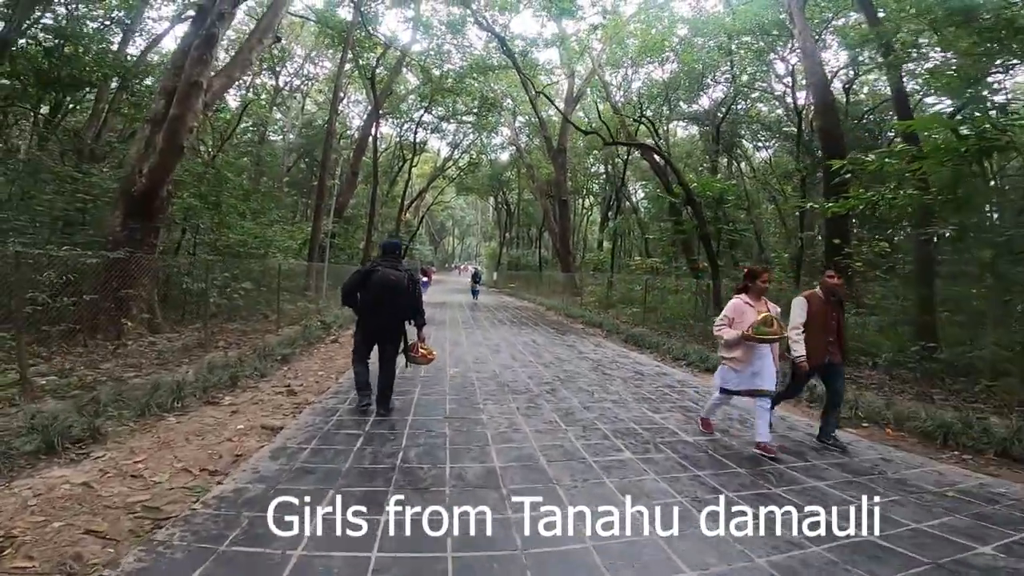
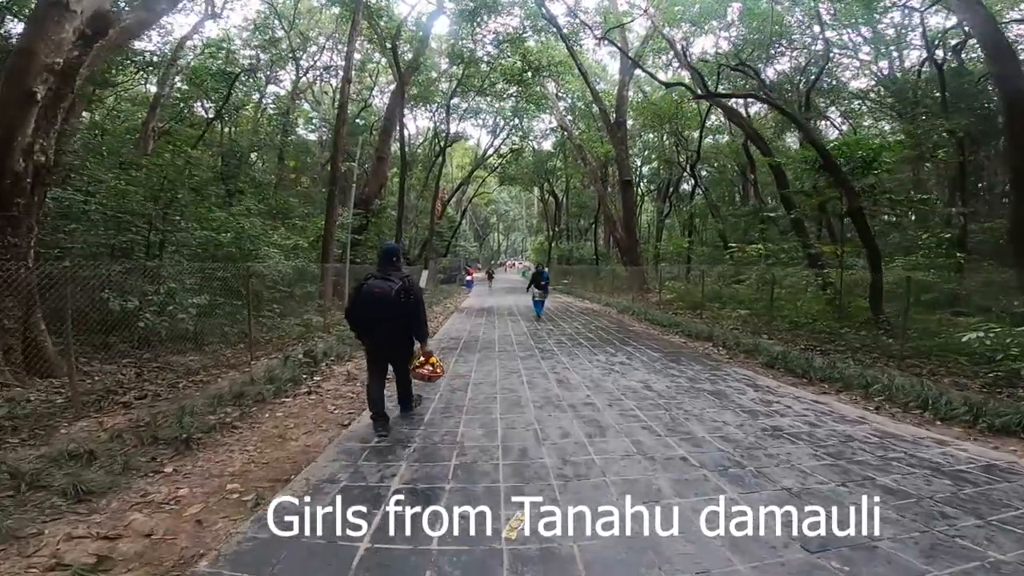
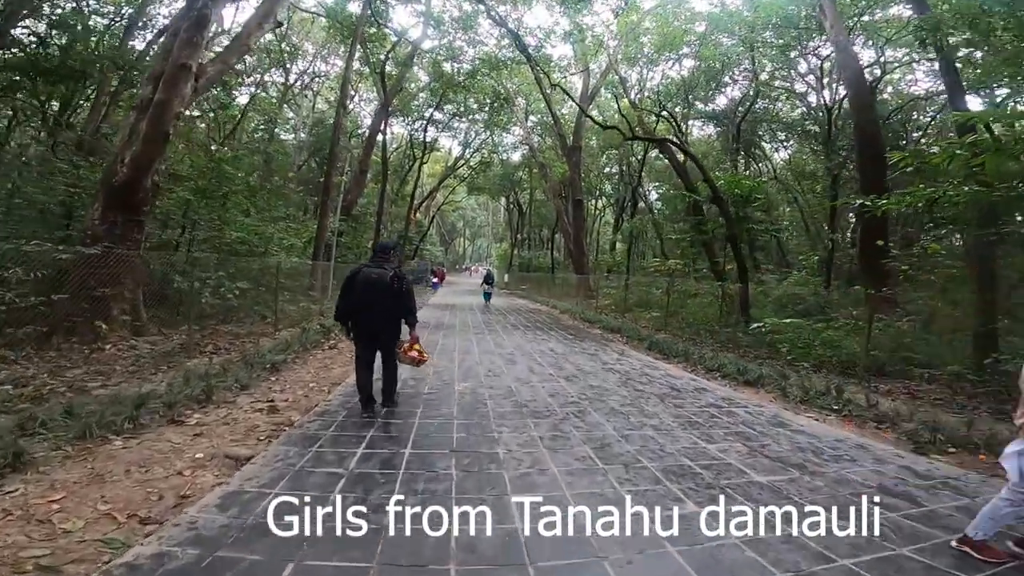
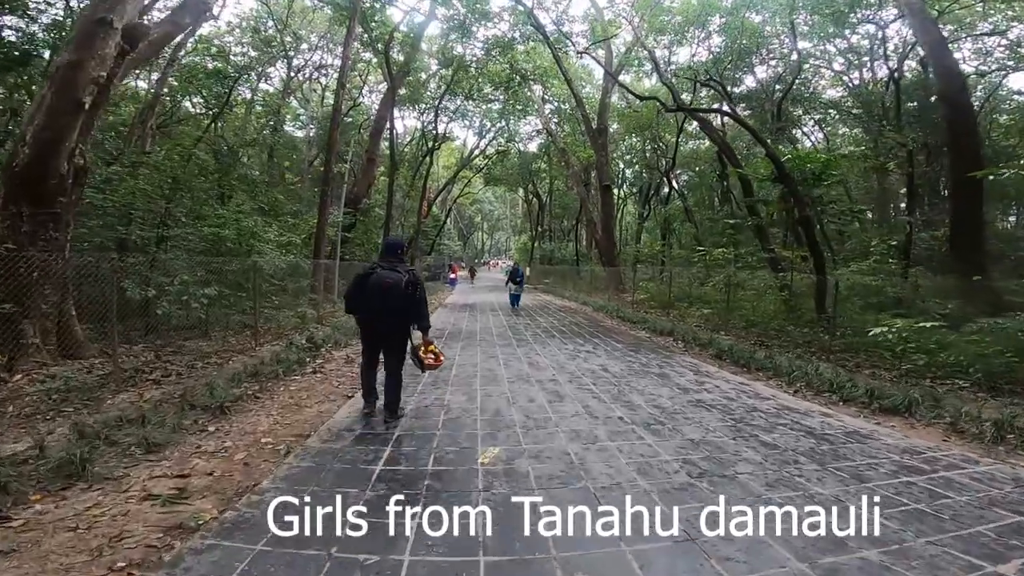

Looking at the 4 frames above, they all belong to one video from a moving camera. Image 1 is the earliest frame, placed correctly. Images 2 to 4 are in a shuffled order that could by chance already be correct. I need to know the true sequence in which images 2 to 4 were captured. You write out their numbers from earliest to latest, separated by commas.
3, 4, 2
